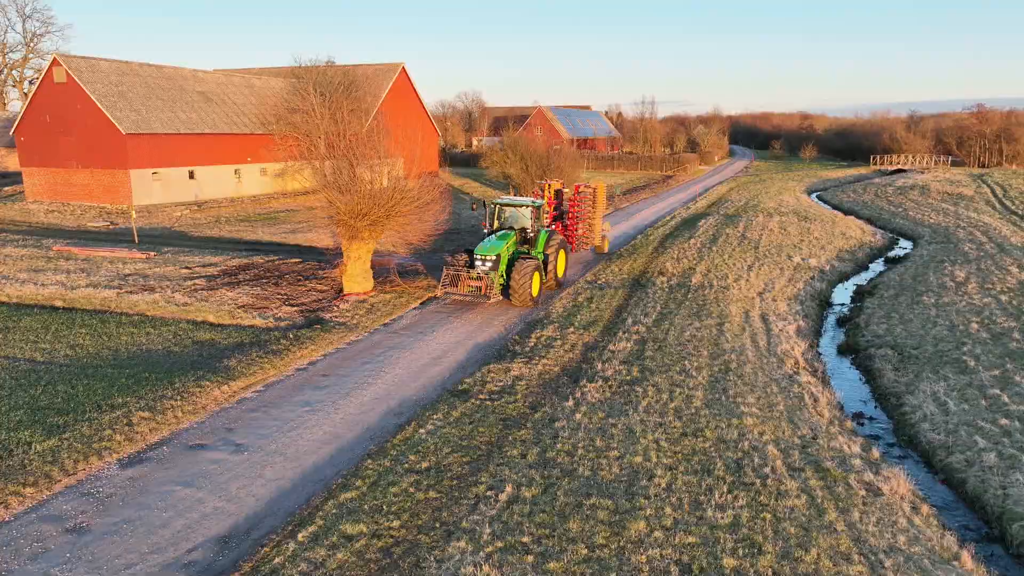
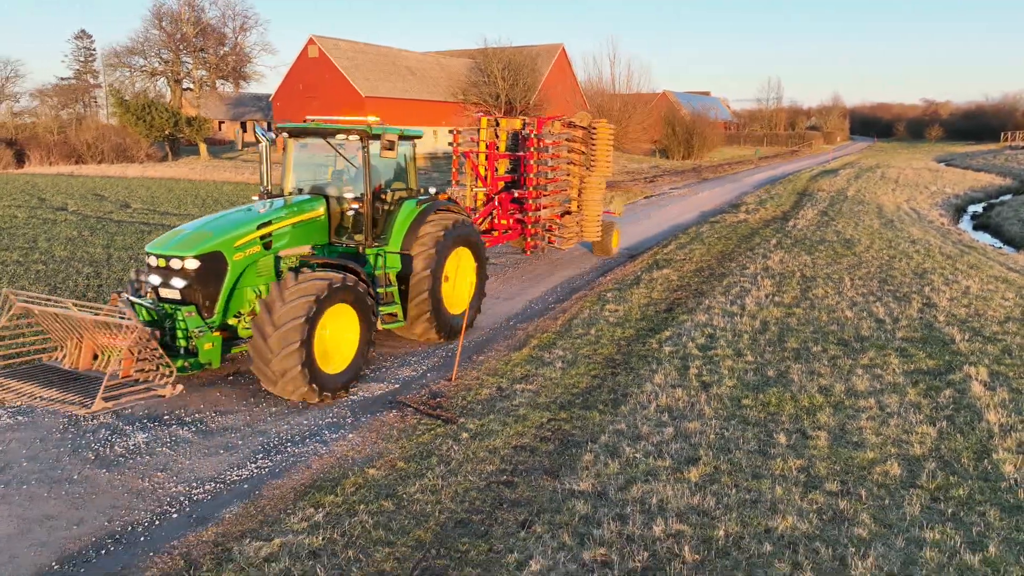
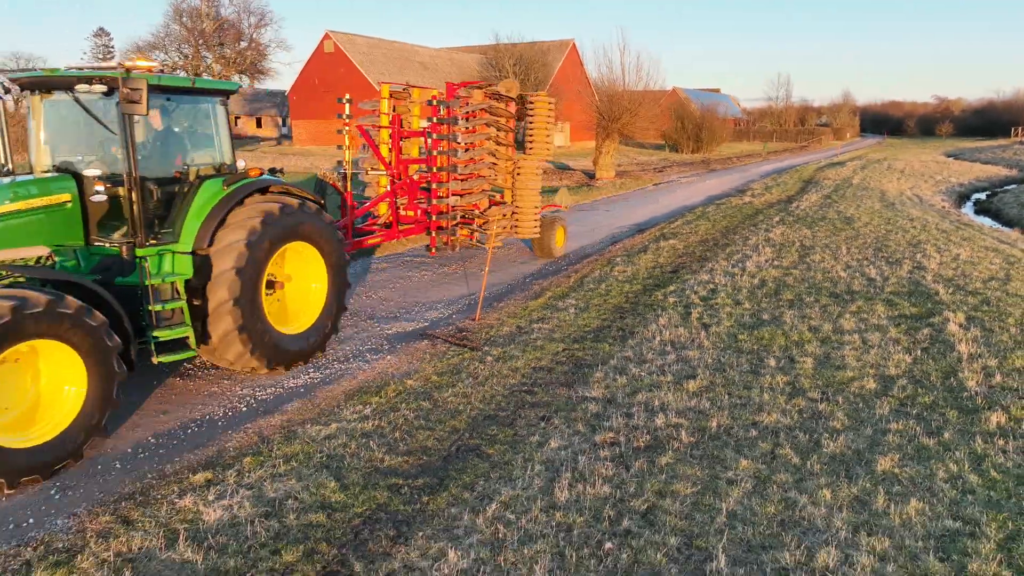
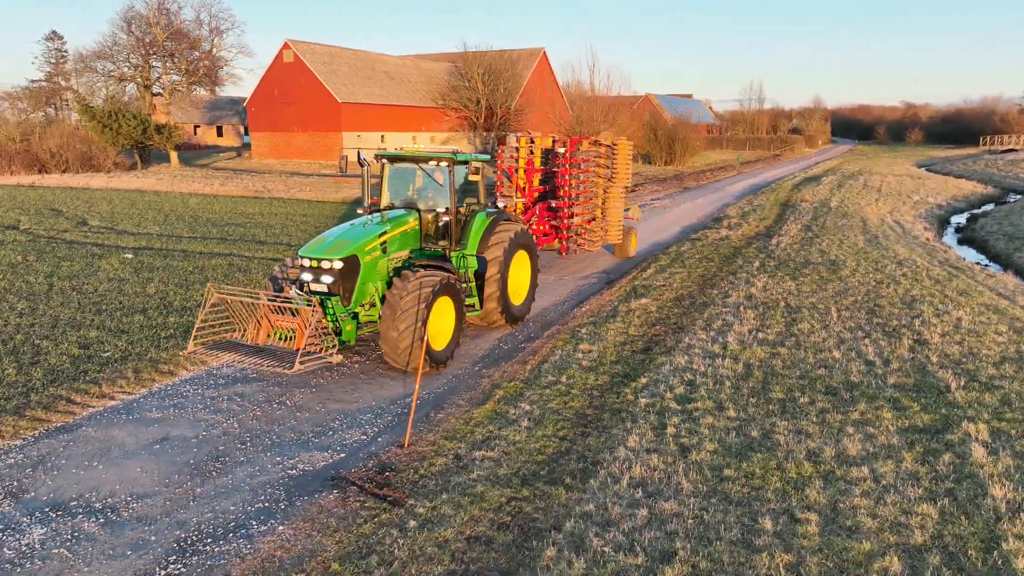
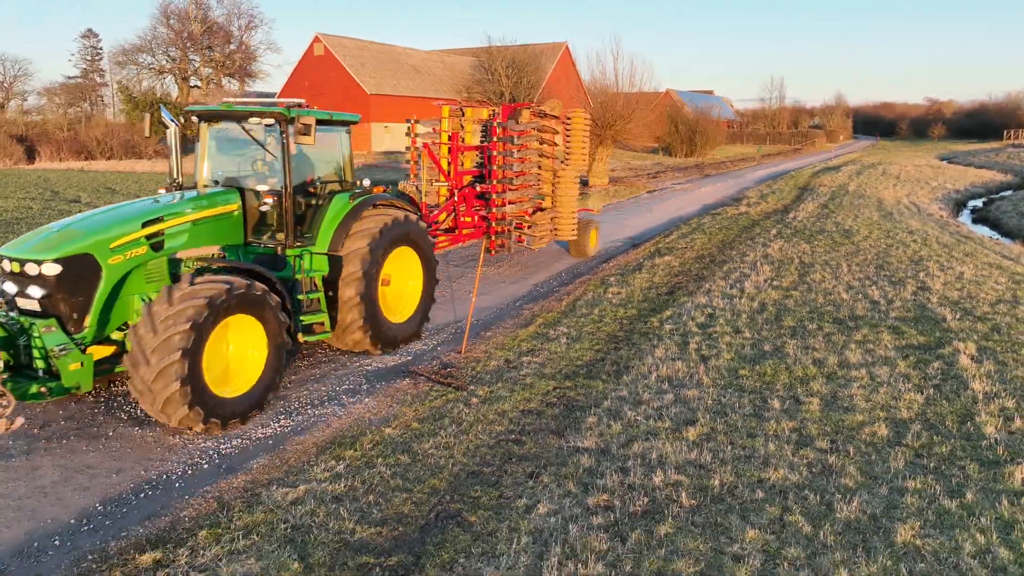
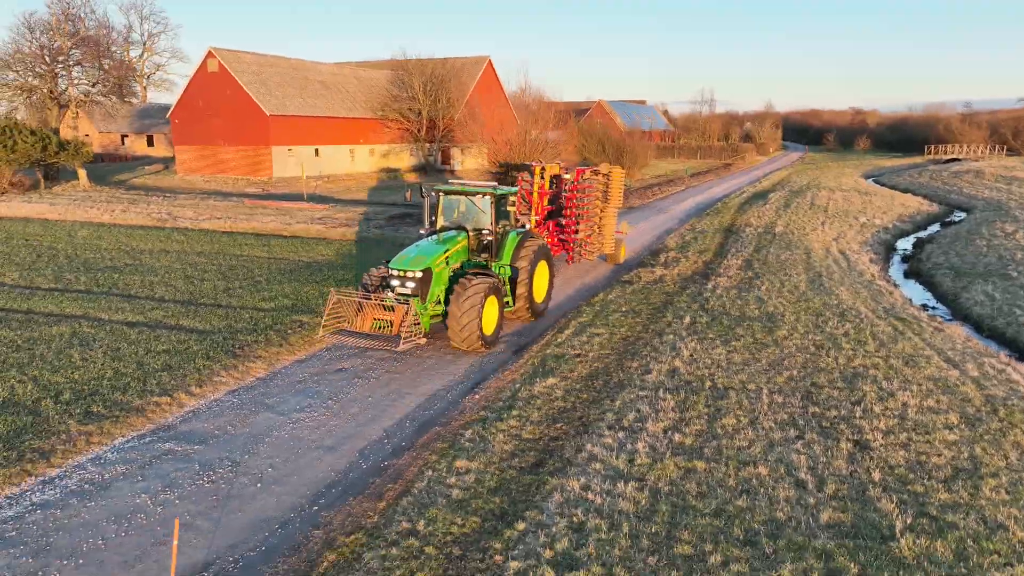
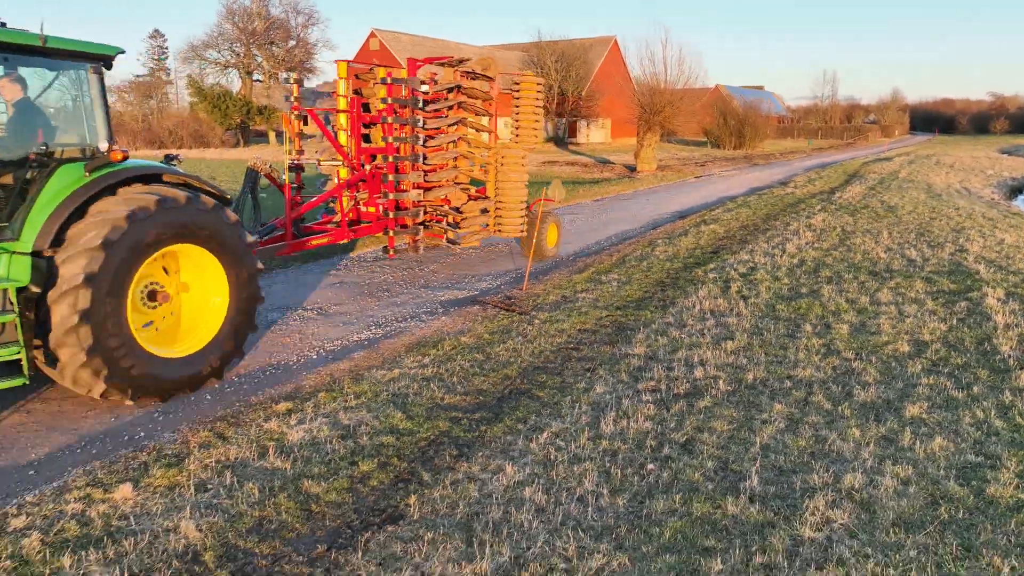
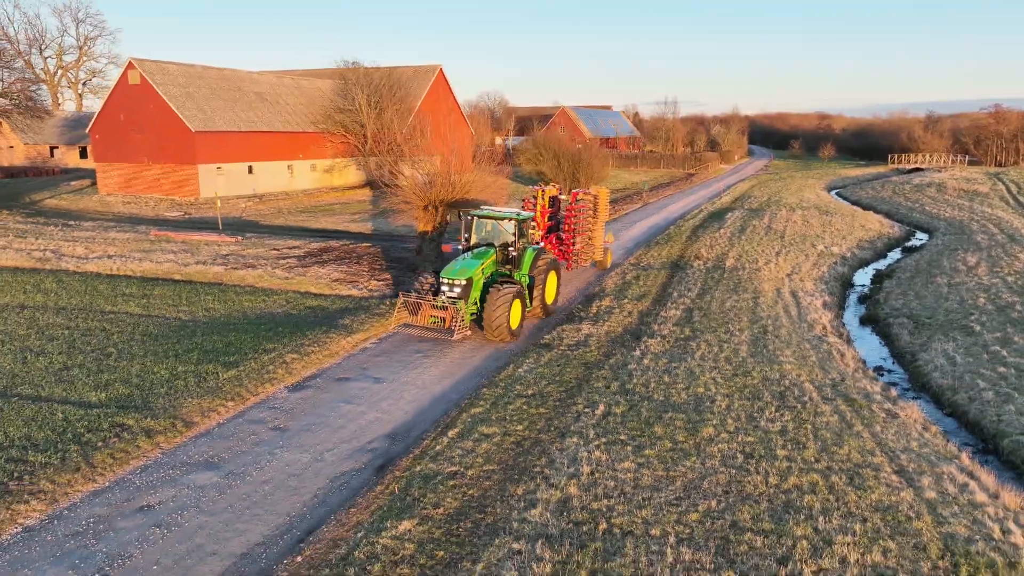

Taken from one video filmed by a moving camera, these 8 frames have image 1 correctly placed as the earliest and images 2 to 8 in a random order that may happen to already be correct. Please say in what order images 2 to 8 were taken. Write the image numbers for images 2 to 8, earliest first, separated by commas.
8, 6, 4, 2, 5, 3, 7
